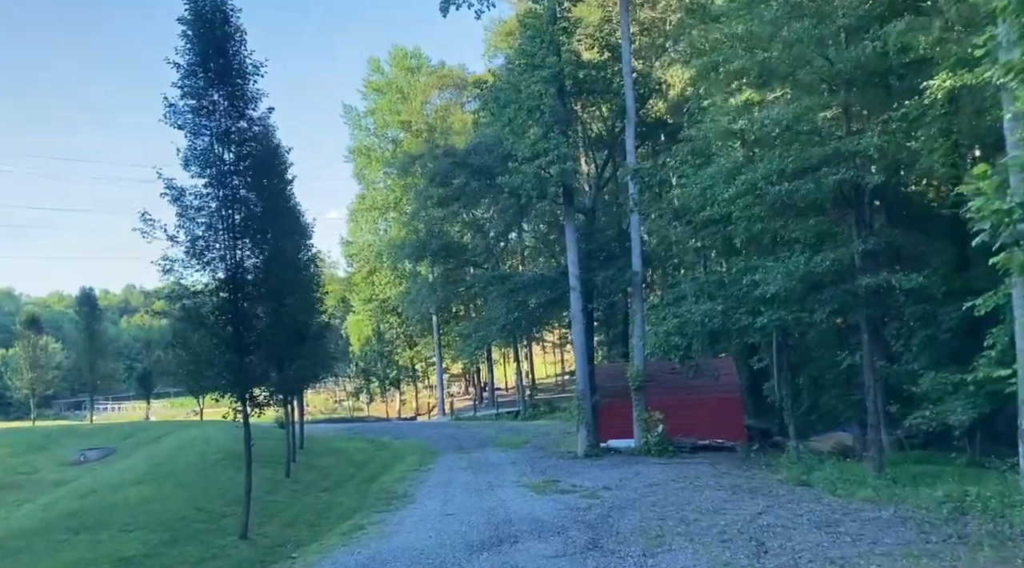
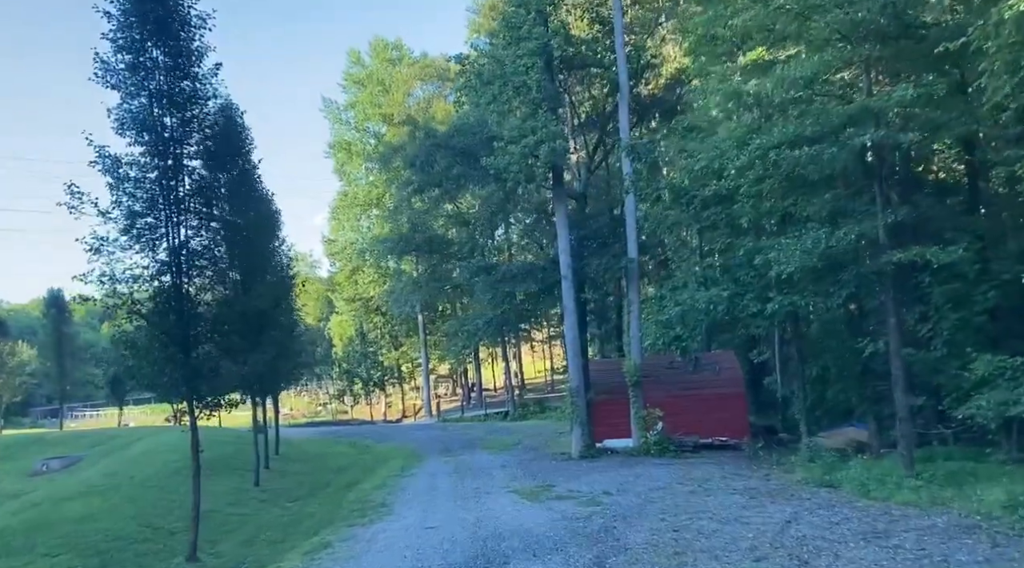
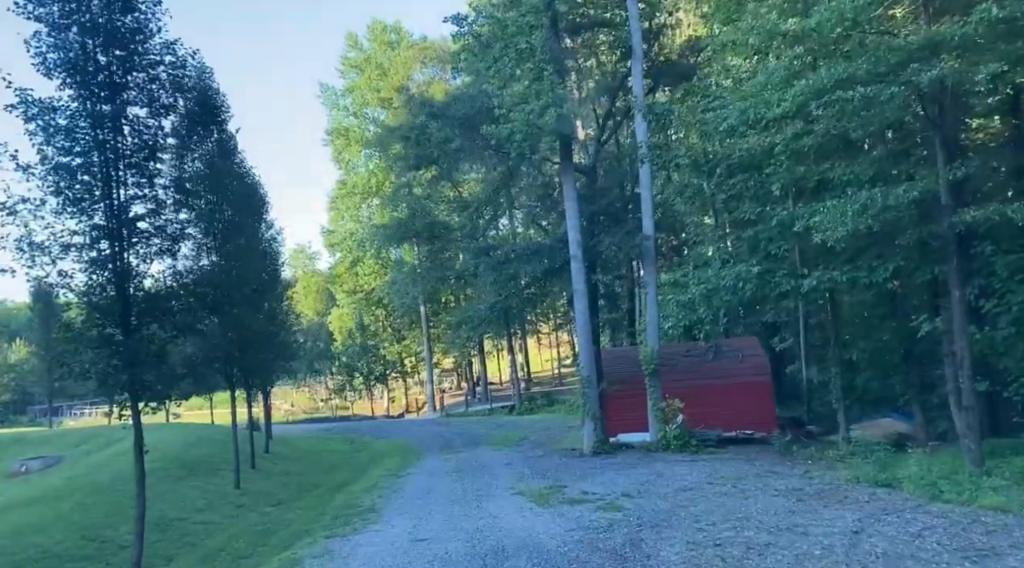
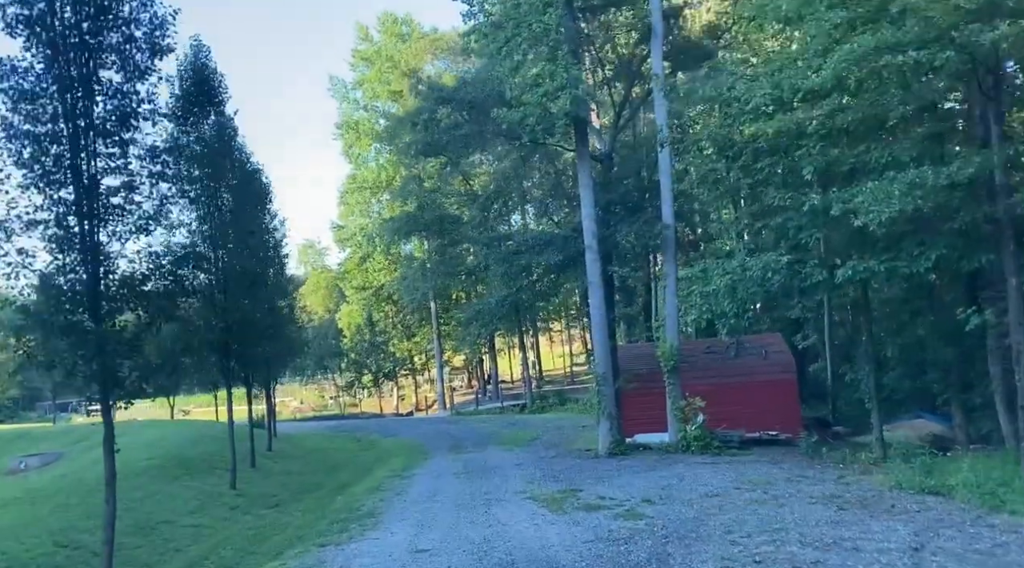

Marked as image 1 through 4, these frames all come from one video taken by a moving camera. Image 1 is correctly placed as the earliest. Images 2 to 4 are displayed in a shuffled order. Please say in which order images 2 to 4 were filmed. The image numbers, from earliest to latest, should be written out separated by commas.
2, 3, 4
